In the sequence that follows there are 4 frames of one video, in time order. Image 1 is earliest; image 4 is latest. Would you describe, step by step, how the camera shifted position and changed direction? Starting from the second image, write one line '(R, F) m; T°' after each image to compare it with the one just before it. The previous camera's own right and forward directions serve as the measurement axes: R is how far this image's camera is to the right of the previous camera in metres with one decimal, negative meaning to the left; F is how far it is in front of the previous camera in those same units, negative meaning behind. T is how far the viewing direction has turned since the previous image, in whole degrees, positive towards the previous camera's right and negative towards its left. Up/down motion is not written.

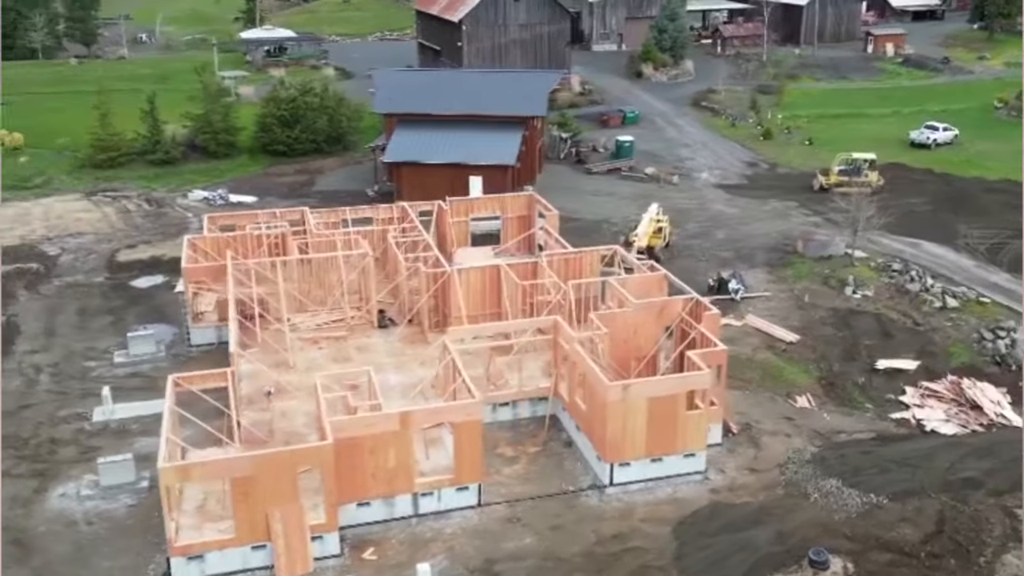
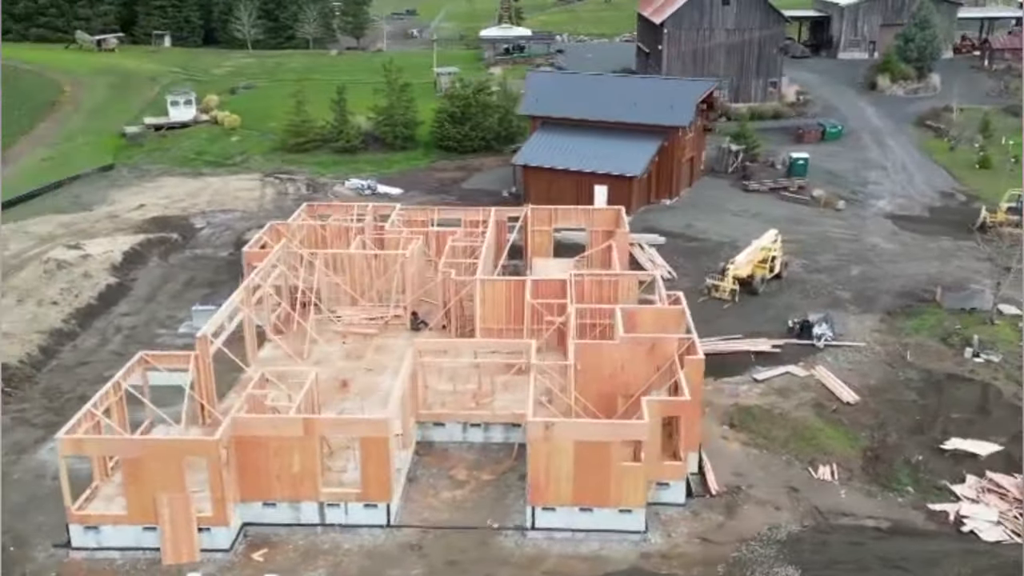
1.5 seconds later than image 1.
(+6.0, +1.9) m; -17°
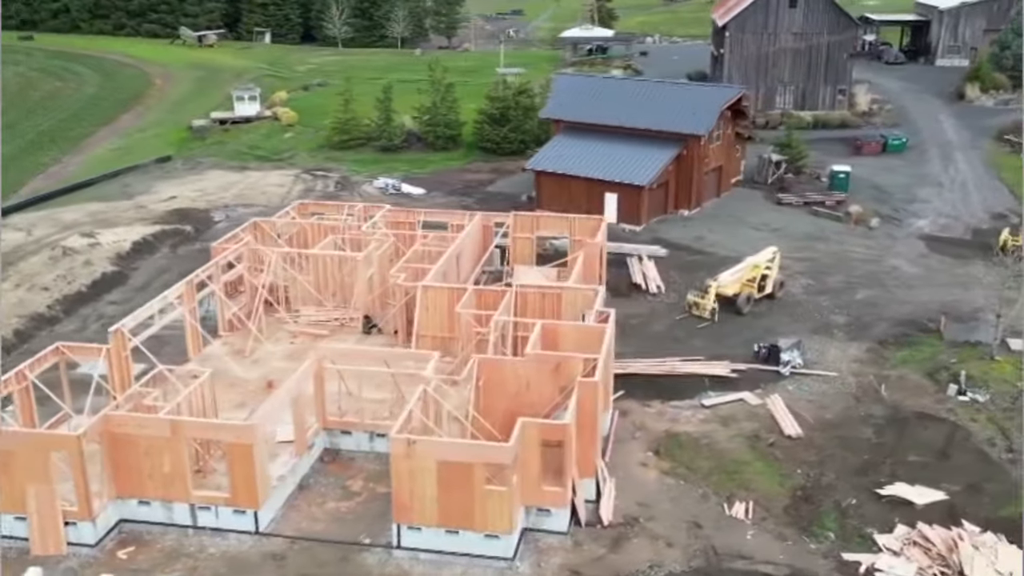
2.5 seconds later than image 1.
(+4.2, +0.9) m; -7°
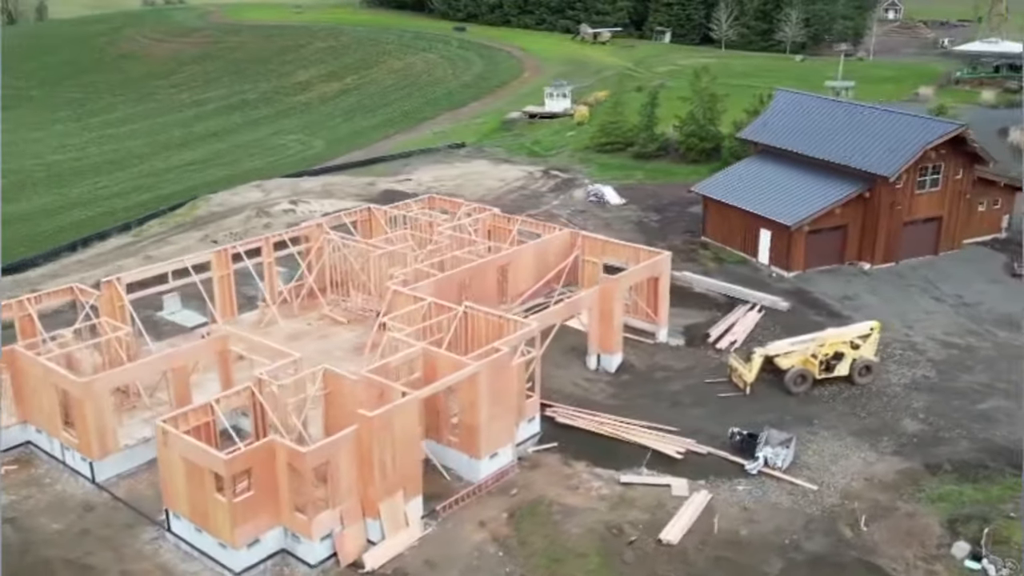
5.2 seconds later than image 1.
(+10.5, +3.9) m; -27°
